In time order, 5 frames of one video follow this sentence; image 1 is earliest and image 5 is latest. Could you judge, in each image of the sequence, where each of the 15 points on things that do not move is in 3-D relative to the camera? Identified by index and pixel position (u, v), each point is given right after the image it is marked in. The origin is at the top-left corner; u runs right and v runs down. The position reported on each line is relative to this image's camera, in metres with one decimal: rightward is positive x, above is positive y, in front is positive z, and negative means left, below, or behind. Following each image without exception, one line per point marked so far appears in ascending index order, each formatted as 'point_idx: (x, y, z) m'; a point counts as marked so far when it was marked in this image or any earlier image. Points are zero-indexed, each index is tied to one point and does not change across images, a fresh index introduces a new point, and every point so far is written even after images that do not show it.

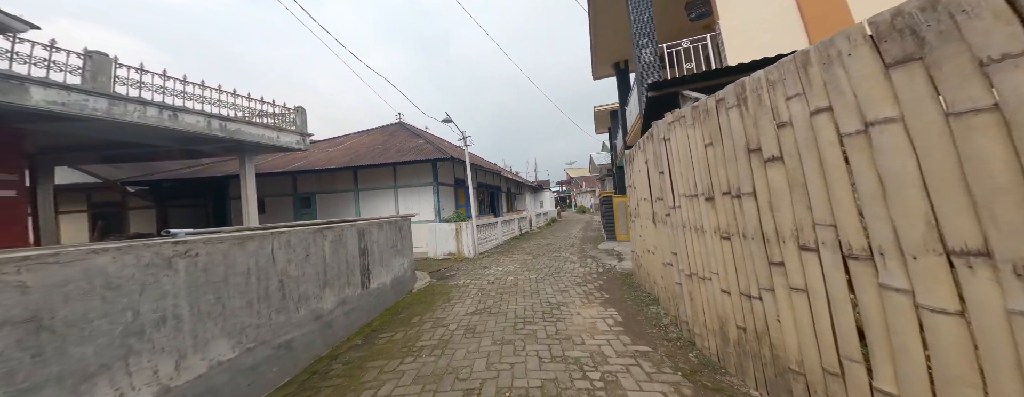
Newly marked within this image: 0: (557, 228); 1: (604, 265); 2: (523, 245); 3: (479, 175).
0: (+2.5, -1.6, +16.4) m
1: (+1.8, -1.2, +5.6) m
2: (+0.3, -1.5, +9.8) m
3: (-1.7, +1.0, +12.7) m
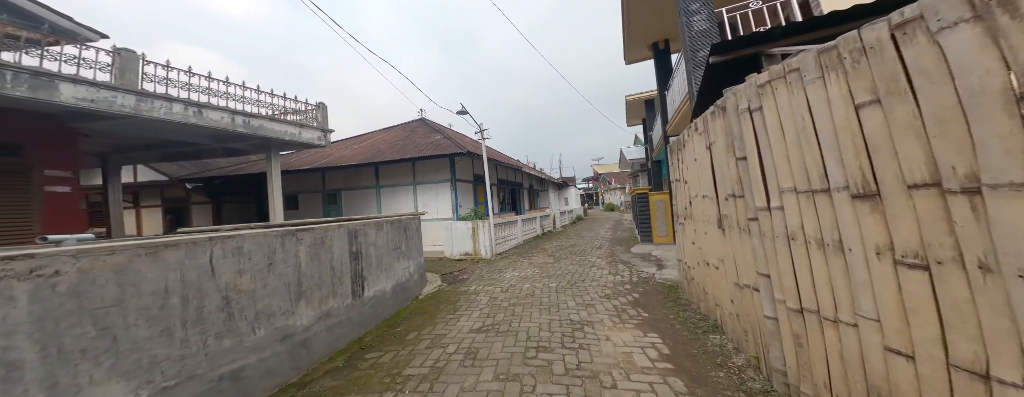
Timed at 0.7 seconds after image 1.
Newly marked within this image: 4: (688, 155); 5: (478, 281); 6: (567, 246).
0: (+3.7, -1.5, +15.5) m
1: (+2.1, -1.2, +4.9) m
2: (+0.9, -1.5, +9.2) m
3: (-0.7, +1.1, +12.2) m
4: (+1.7, +0.4, +2.8) m
5: (-0.6, -1.4, +5.2) m
6: (+1.6, -1.4, +8.9) m
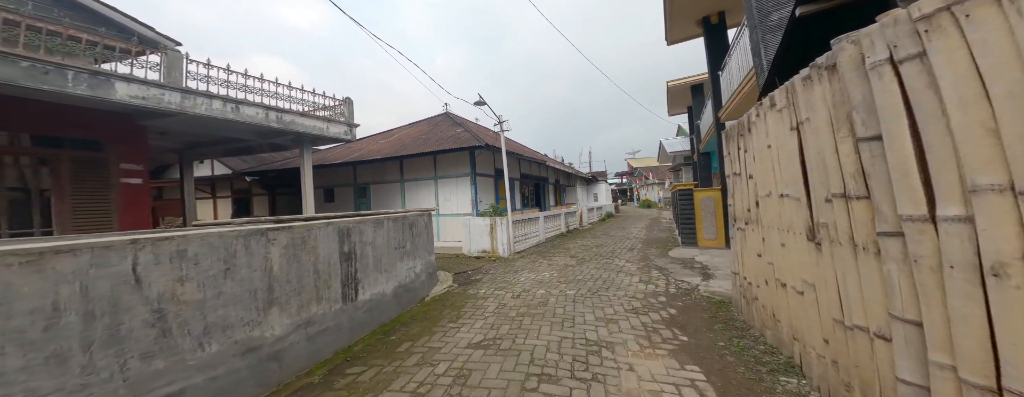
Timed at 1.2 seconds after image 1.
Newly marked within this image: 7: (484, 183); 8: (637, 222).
0: (+5.0, -1.3, +14.7) m
1: (+2.3, -1.2, +4.2) m
2: (+1.6, -1.3, +8.7) m
3: (+0.3, +1.3, +11.8) m
4: (+1.7, +0.4, +2.1) m
5: (-0.3, -1.4, +4.8) m
6: (+2.3, -1.3, +8.3) m
7: (-1.1, +0.4, +9.2) m
8: (+6.4, -1.2, +15.7) m
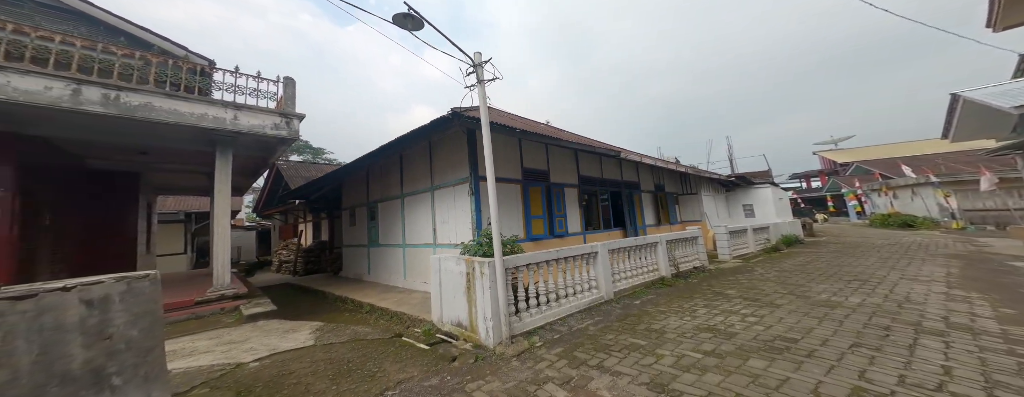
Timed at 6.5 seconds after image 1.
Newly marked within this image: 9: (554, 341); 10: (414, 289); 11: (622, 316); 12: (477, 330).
0: (+7.7, -1.5, +7.4) m
1: (+0.5, -1.1, -0.8) m
2: (+1.9, -1.5, +3.5) m
3: (+2.1, +0.9, +7.1) m
4: (-0.9, +0.5, -2.3) m
5: (-1.5, -1.5, +1.0) m
6: (+2.4, -1.5, +2.9) m
7: (-0.3, +0.1, +5.3) m
8: (+9.4, -1.4, +7.7) m
9: (+0.4, -1.4, +3.0) m
10: (-1.8, -1.8, +6.2) m
11: (+1.4, -1.5, +3.7) m
12: (-0.4, -1.4, +3.0) m
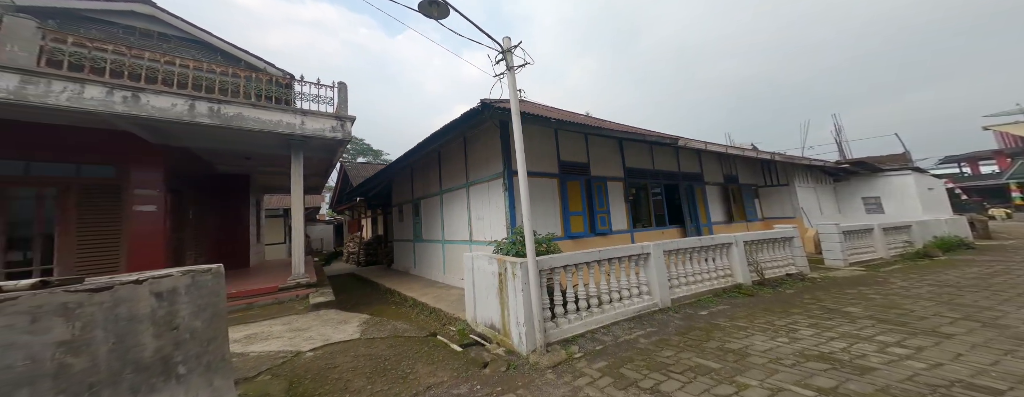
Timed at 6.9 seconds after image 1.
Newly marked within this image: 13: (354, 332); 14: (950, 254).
0: (+8.6, -1.2, +5.8) m
1: (+0.2, -1.2, -1.0) m
2: (+2.3, -1.4, +3.0) m
3: (+3.0, +1.1, +6.3) m
4: (-1.5, +0.4, -2.3) m
5: (-1.5, -1.5, +1.0) m
6: (+2.7, -1.4, +2.3) m
7: (+0.5, +0.2, +5.1) m
8: (+10.4, -1.1, +5.7) m
9: (+0.8, -1.4, +2.7) m
10: (-0.9, -1.7, +6.2) m
11: (+1.9, -1.4, +3.2) m
12: (0.0, -1.4, +2.9) m
13: (-2.0, -1.7, +3.7) m
14: (+10.3, -1.2, +7.3) m
